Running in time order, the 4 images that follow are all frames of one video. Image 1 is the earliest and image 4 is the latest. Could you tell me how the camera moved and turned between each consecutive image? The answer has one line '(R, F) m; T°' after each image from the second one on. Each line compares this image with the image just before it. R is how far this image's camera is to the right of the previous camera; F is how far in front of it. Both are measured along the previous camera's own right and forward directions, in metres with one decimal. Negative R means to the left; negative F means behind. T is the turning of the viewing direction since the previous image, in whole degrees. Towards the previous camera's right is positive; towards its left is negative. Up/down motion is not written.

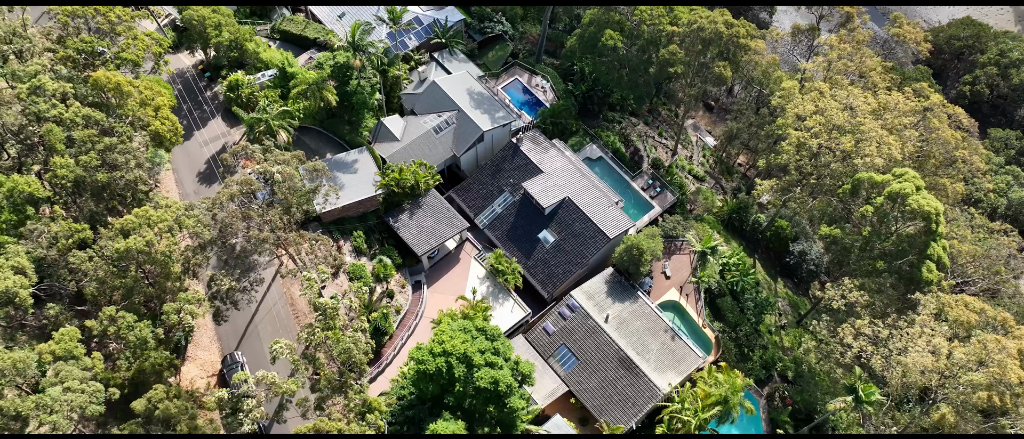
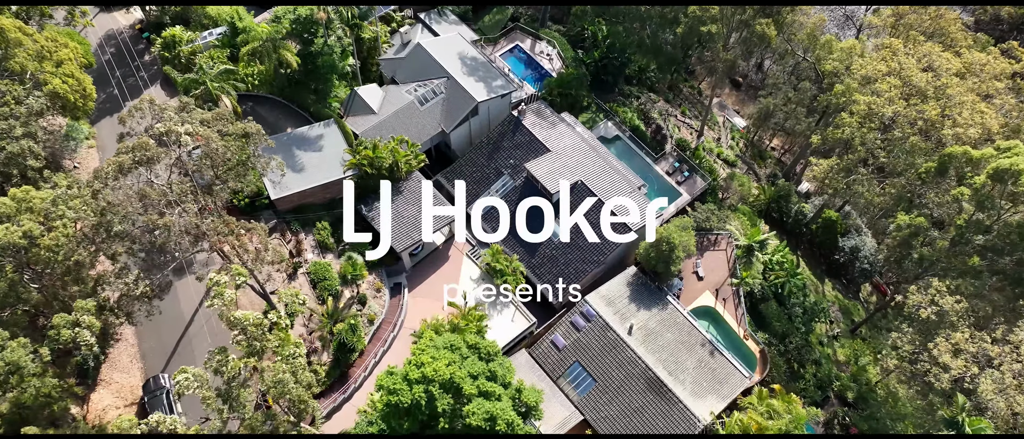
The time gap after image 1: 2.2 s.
(-0.1, +9.3) m; 0°
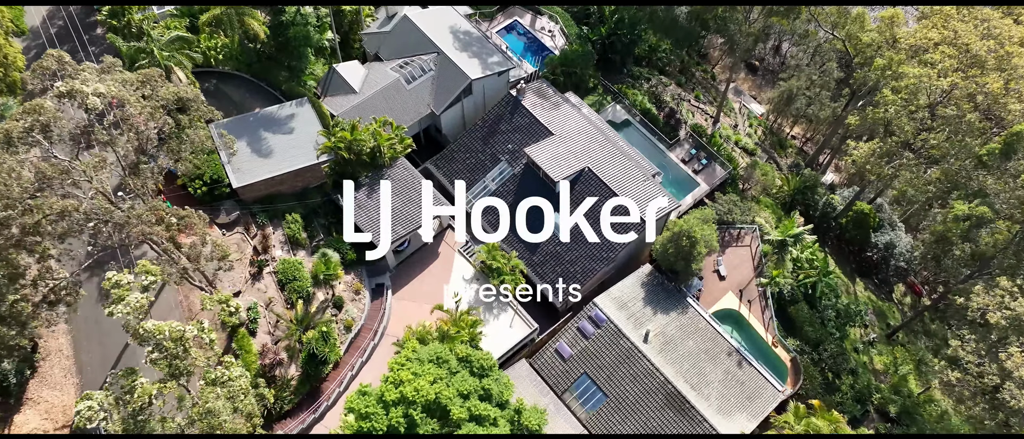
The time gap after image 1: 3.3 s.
(+0.1, +5.0) m; 0°
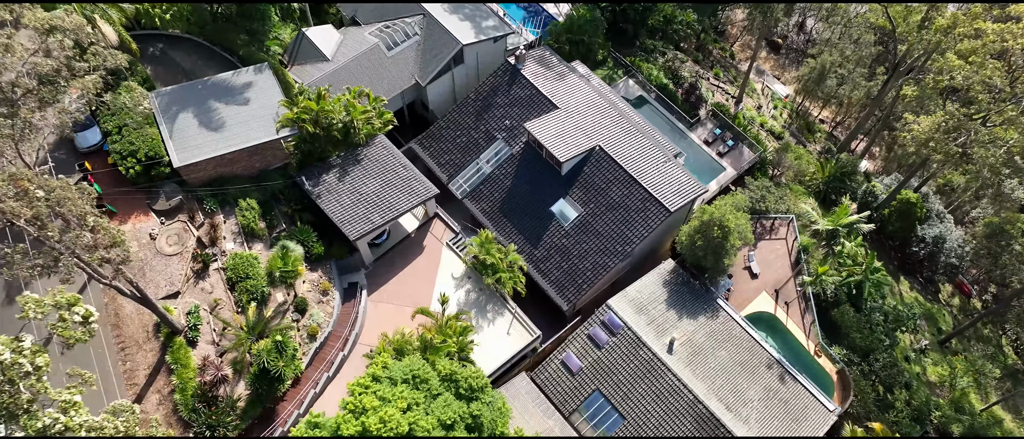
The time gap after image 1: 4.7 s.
(+0.1, +5.6) m; 0°
